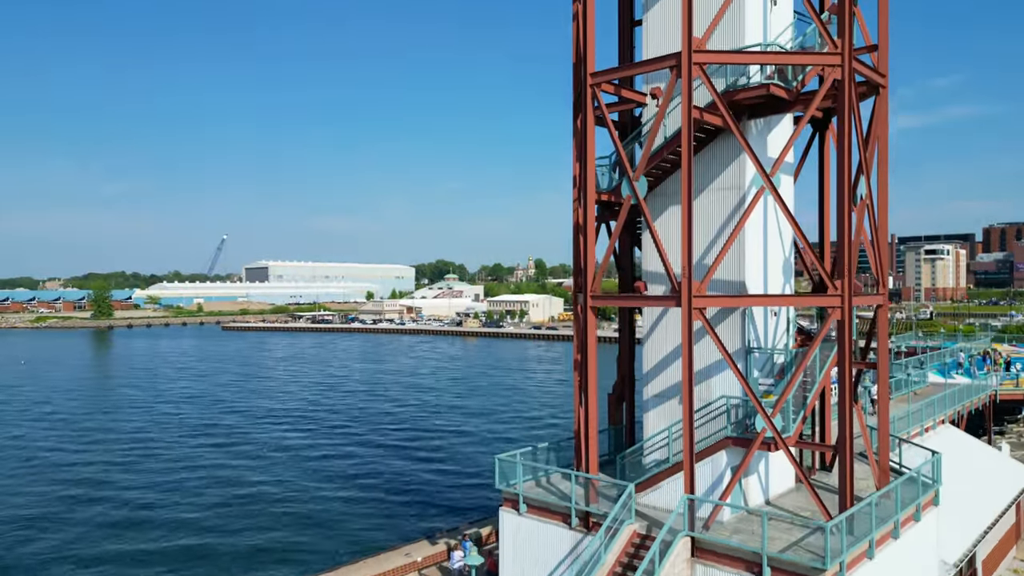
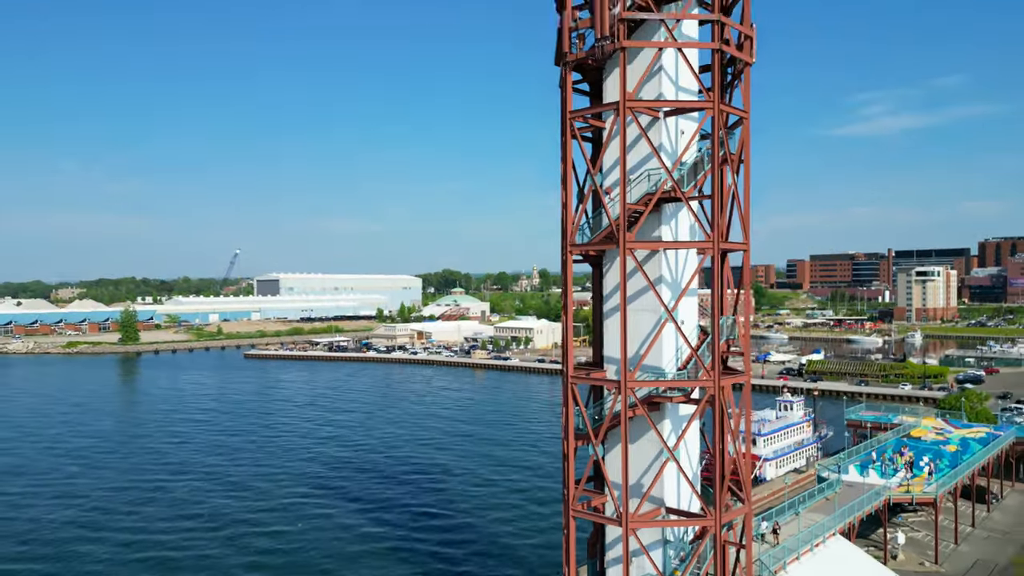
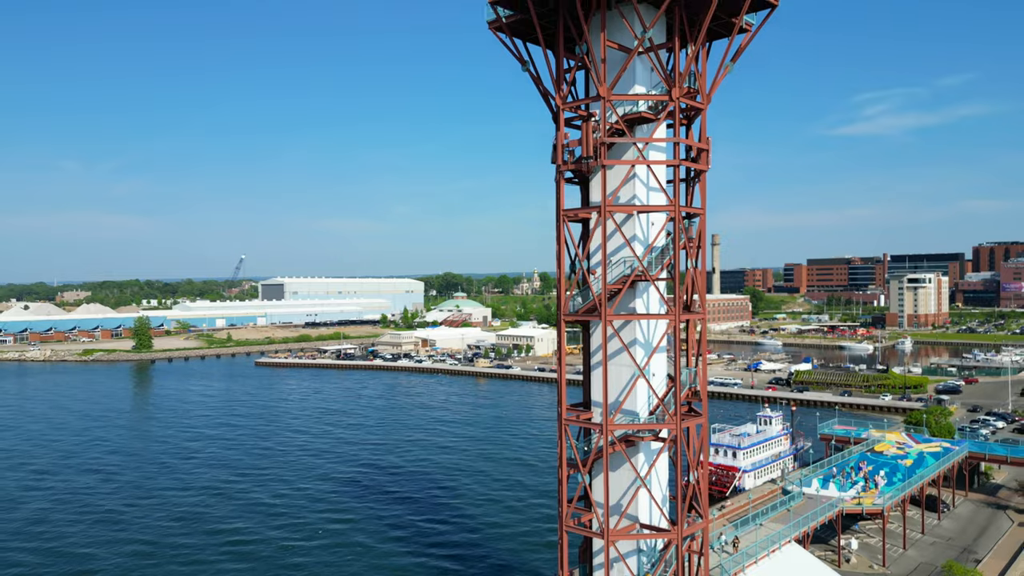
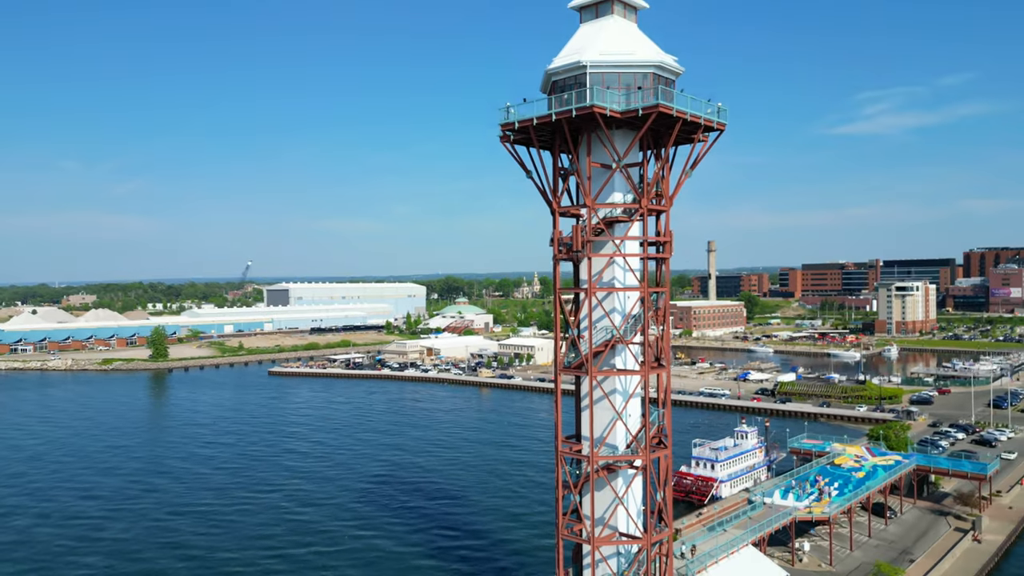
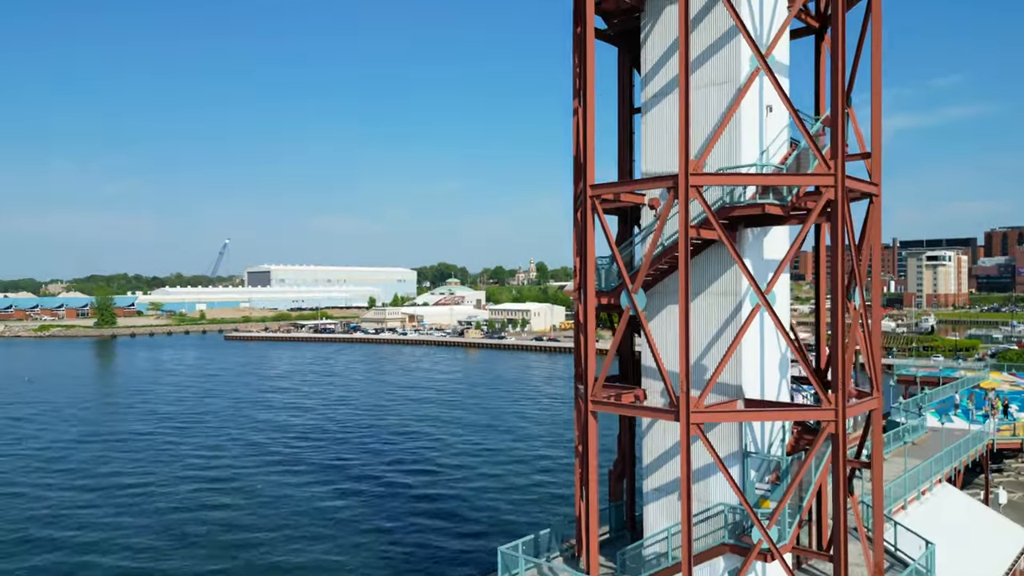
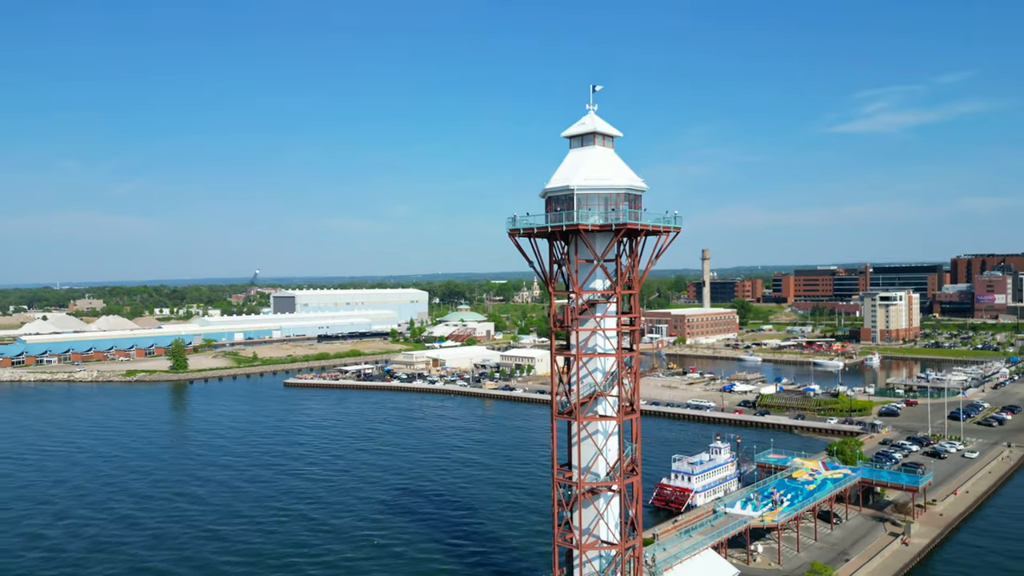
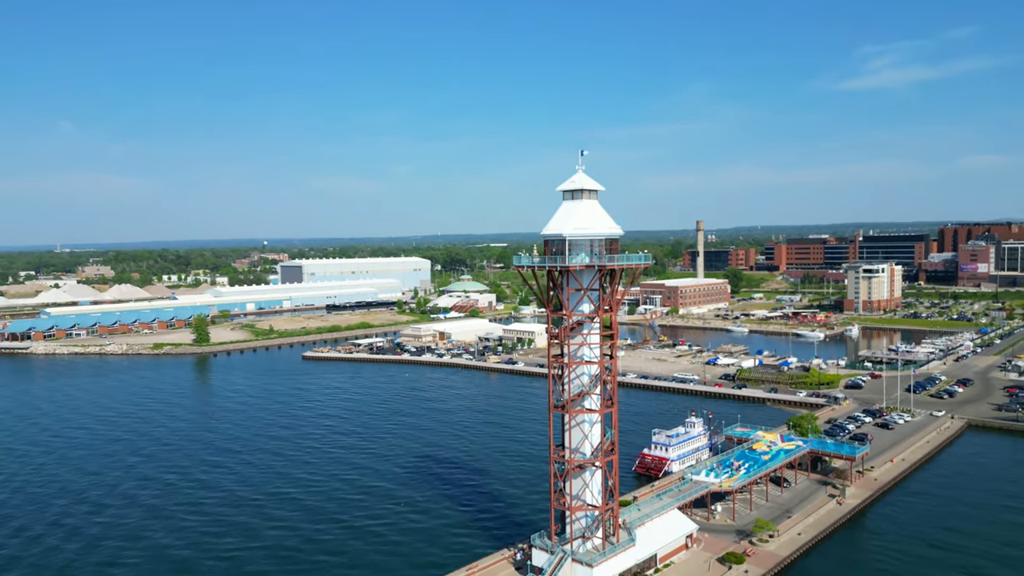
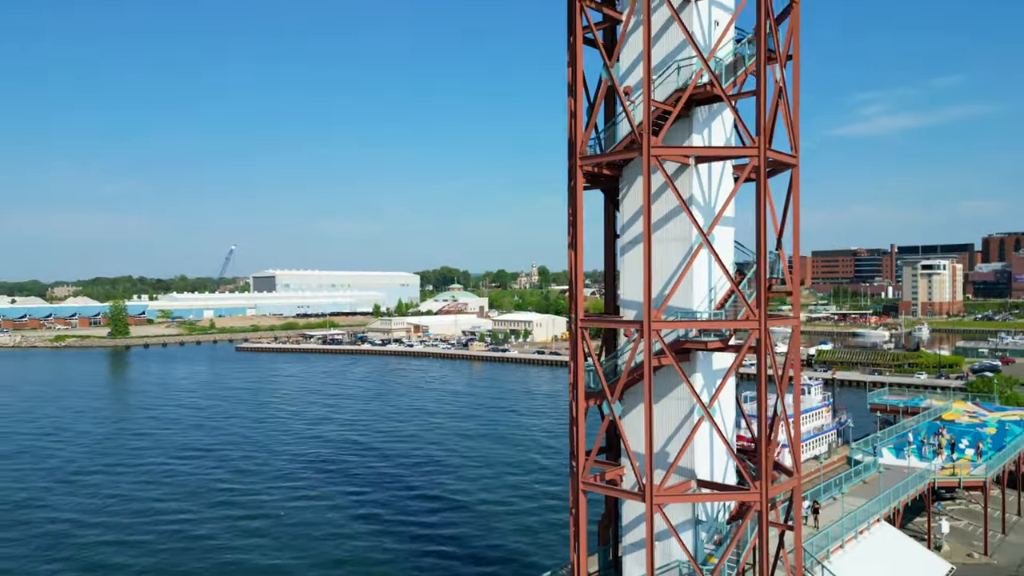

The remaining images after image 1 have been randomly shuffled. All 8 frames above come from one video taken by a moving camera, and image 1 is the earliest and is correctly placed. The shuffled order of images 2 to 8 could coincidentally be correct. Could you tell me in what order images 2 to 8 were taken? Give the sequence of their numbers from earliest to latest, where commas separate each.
5, 8, 2, 3, 4, 6, 7
